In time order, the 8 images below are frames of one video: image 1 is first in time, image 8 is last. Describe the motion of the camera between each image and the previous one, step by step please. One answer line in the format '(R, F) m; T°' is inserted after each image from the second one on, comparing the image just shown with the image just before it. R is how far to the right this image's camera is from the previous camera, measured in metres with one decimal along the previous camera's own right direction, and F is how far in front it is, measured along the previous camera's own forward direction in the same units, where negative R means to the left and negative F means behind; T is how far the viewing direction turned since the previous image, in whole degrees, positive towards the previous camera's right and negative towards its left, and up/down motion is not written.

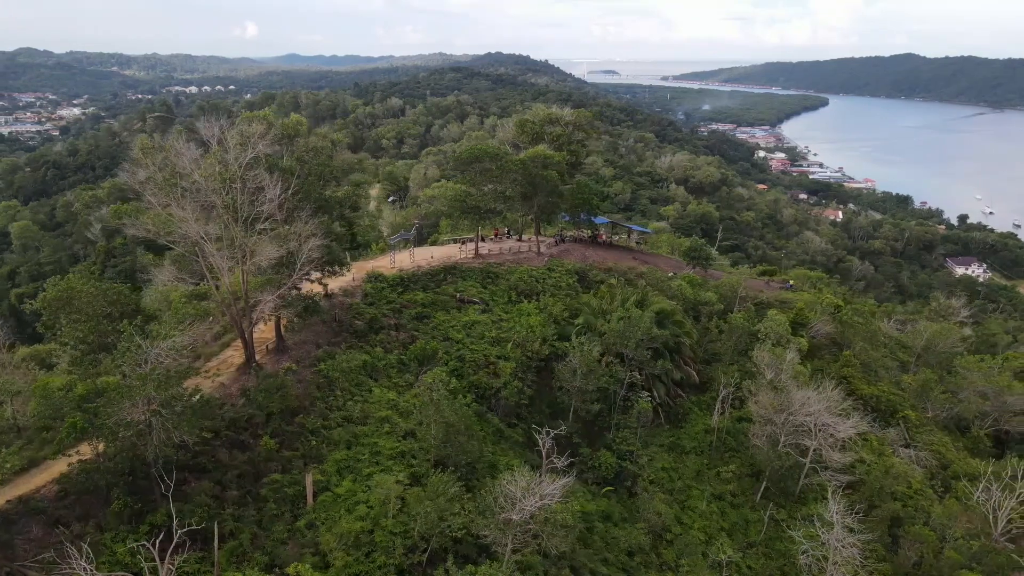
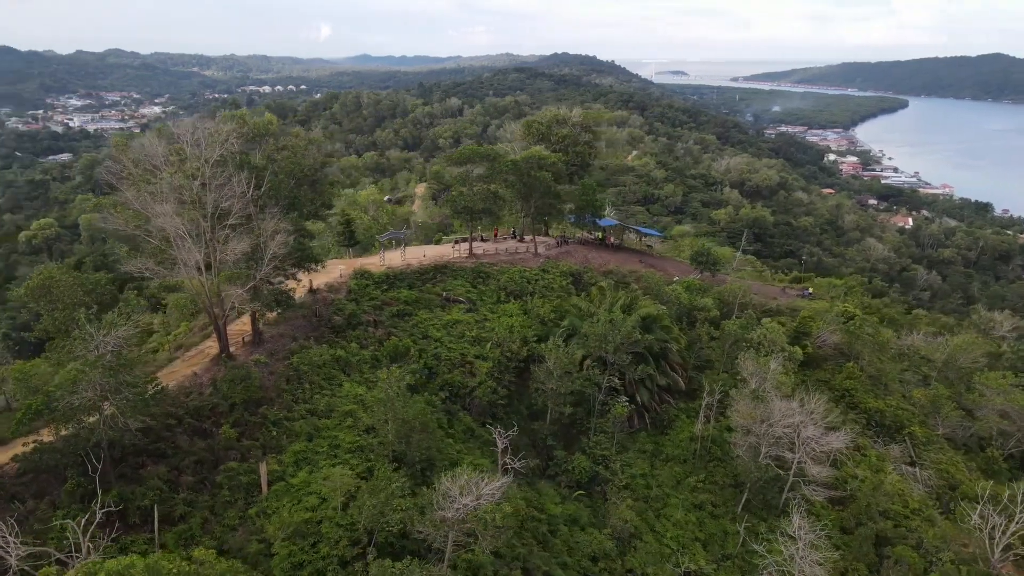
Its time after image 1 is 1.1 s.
(+1.7, 0.0) m; -5°
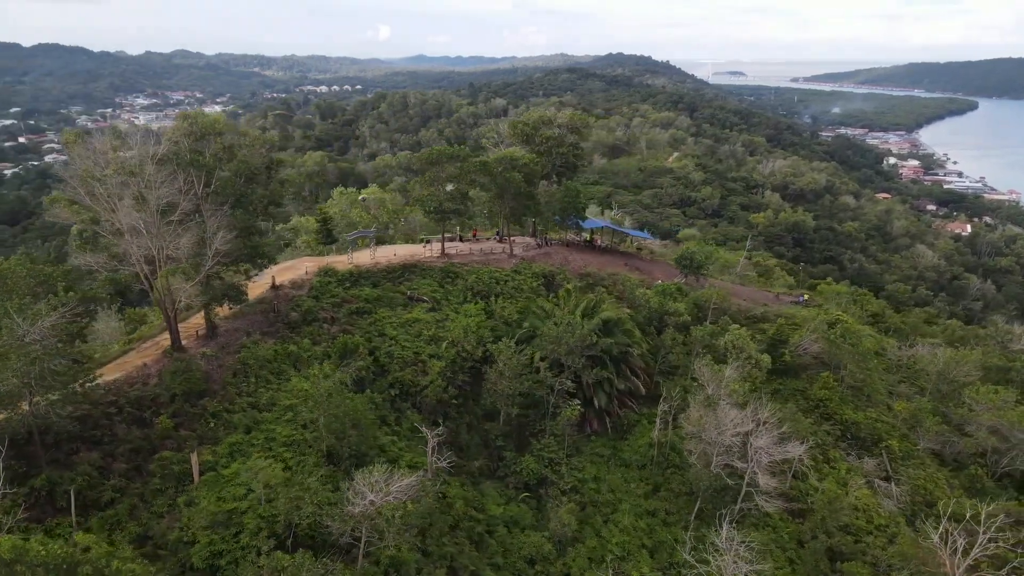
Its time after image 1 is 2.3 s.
(+2.0, 0.0) m; -4°
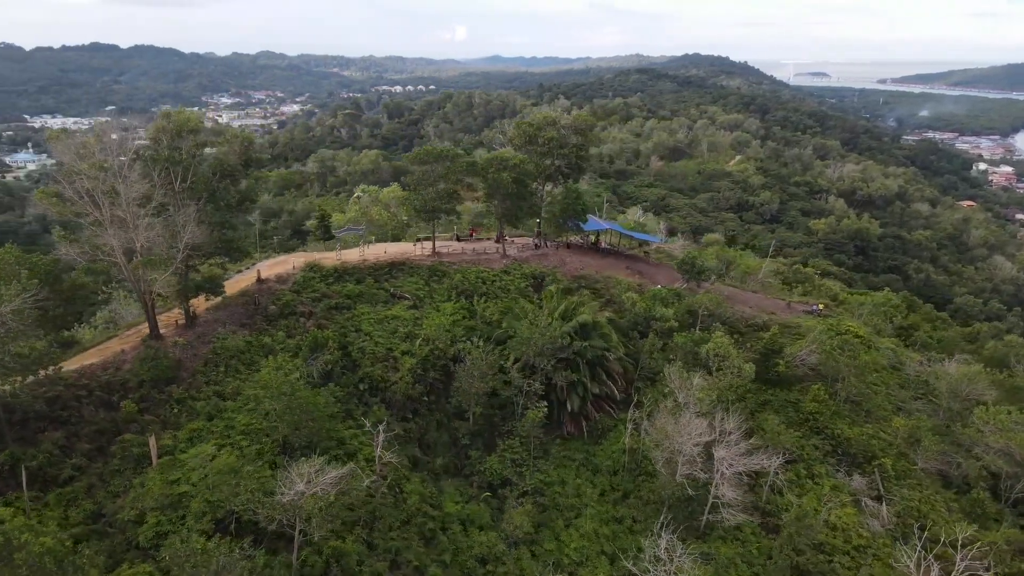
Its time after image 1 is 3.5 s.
(+2.0, +0.1) m; -5°
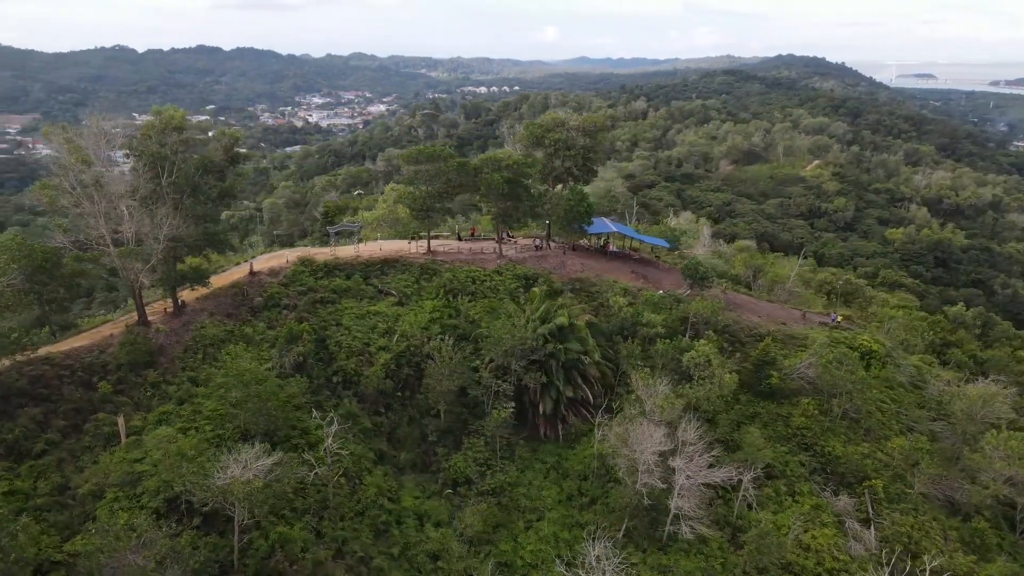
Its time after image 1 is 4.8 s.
(+2.2, +0.1) m; -6°
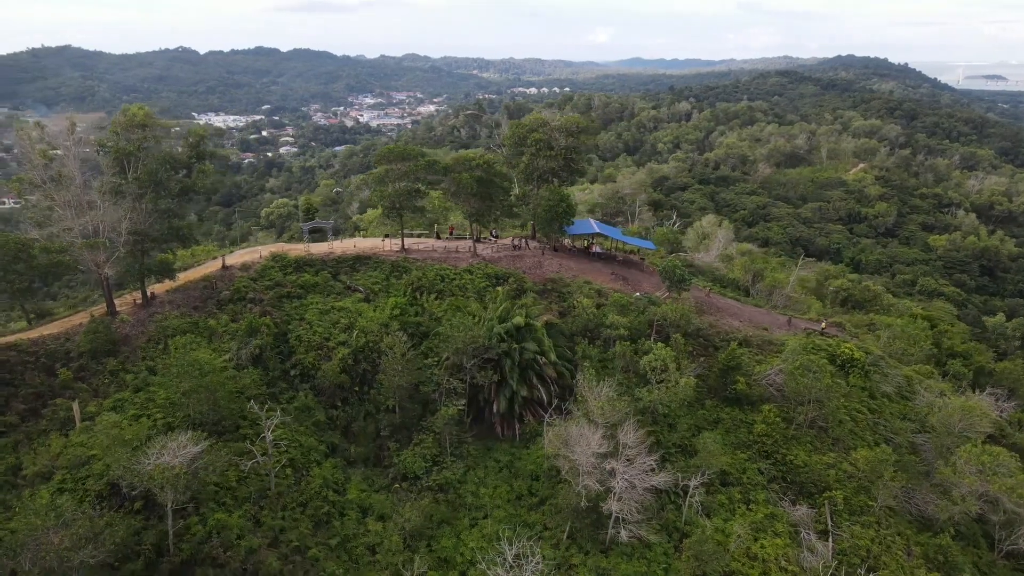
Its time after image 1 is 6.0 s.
(+2.0, 0.0) m; -4°
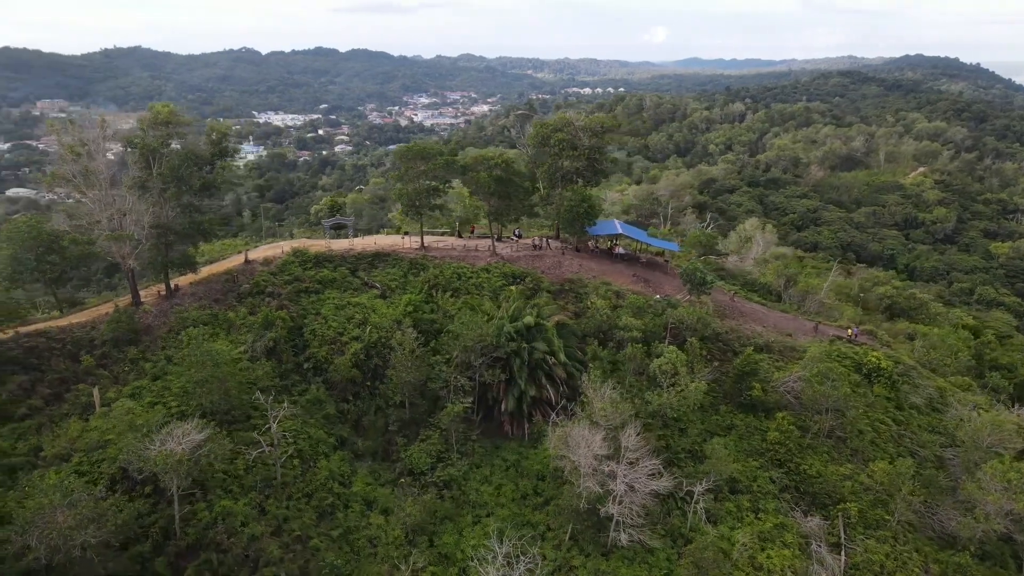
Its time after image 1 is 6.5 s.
(+0.9, 0.0) m; -4°
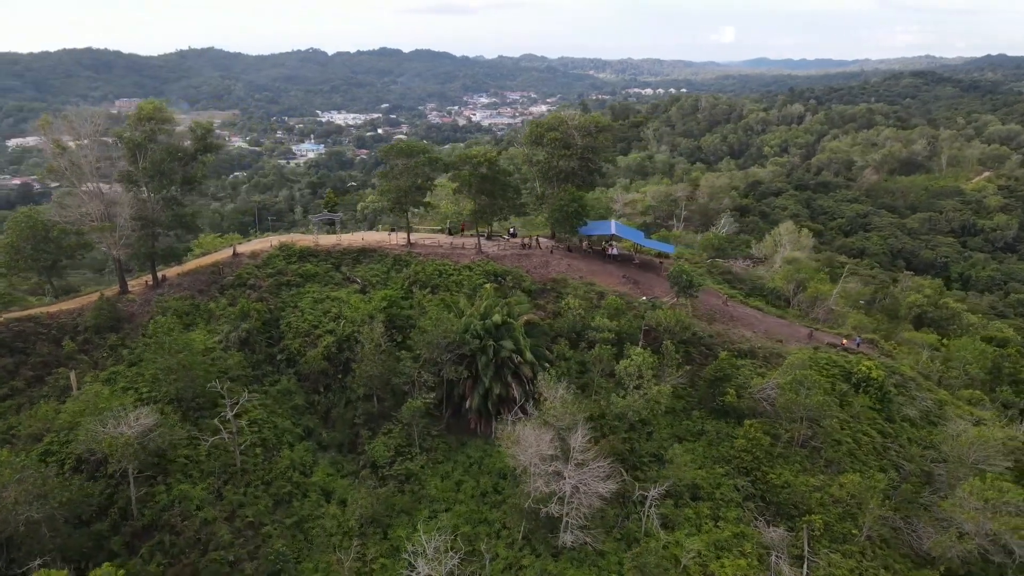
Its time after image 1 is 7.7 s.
(+2.0, 0.0) m; -4°
